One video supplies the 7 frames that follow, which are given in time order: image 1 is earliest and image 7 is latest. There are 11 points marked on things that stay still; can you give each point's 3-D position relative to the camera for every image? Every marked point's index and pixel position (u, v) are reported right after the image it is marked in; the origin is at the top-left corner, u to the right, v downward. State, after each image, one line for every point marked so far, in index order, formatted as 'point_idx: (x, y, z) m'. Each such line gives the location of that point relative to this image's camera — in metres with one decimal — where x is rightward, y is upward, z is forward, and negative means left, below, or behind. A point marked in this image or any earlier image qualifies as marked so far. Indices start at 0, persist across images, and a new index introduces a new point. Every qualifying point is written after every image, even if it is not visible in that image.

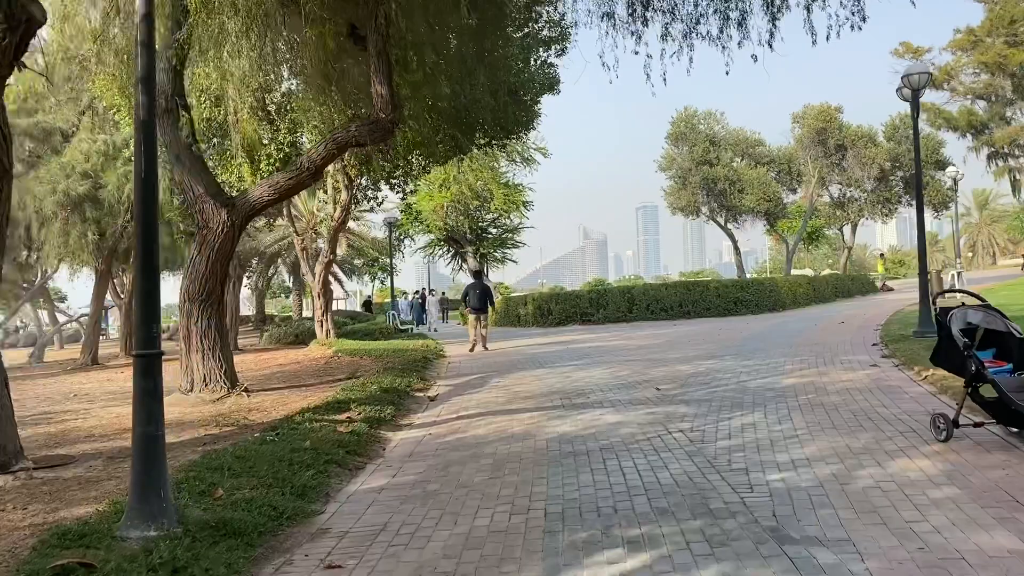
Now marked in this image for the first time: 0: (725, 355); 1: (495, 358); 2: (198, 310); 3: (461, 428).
0: (+3.2, -1.0, +13.1) m
1: (-0.3, -1.2, +15.4) m
2: (-3.7, -0.3, +10.3) m
3: (-0.5, -1.3, +8.0) m
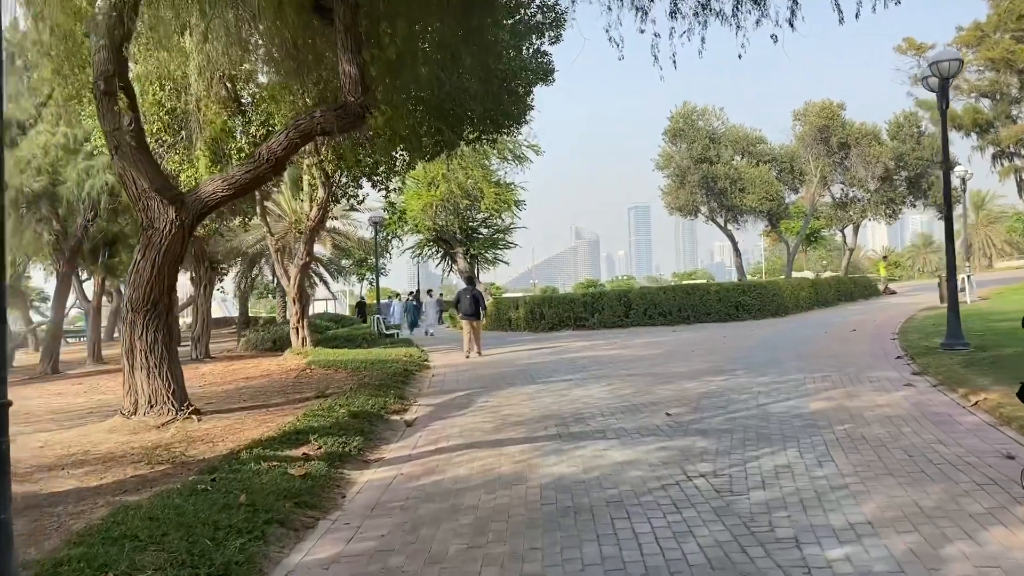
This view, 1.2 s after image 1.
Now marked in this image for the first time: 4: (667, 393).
0: (+3.1, -1.1, +11.9) m
1: (-0.5, -1.3, +14.1) m
2: (-3.8, -0.3, +9.0) m
3: (-0.6, -1.4, +6.7) m
4: (+1.8, -1.2, +10.0) m
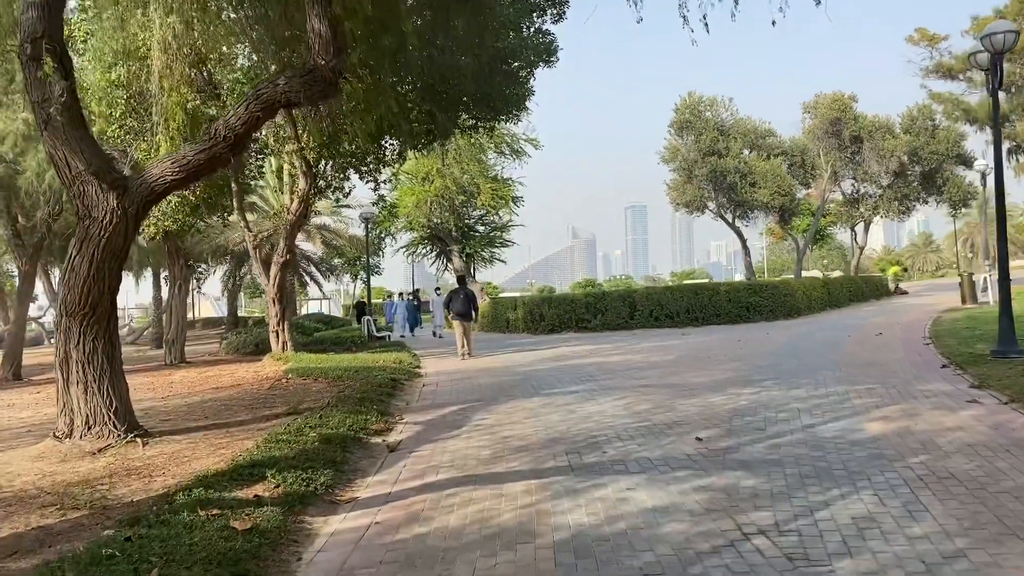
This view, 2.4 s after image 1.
0: (+3.1, -1.1, +10.5) m
1: (-0.5, -1.3, +12.8) m
2: (-3.8, -0.4, +7.6) m
3: (-0.5, -1.4, +5.4) m
4: (+1.8, -1.2, +8.6) m
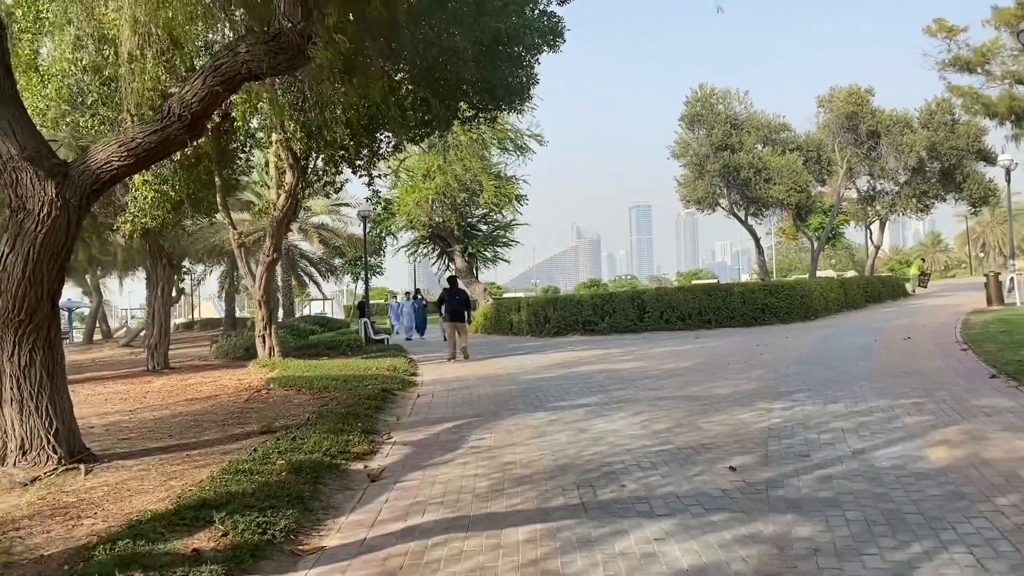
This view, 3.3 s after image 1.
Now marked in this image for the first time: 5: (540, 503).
0: (+3.1, -1.2, +9.5) m
1: (-0.4, -1.4, +11.7) m
2: (-3.8, -0.4, +6.6) m
3: (-0.5, -1.4, +4.3) m
4: (+1.8, -1.2, +7.6) m
5: (+0.2, -1.4, +5.5) m
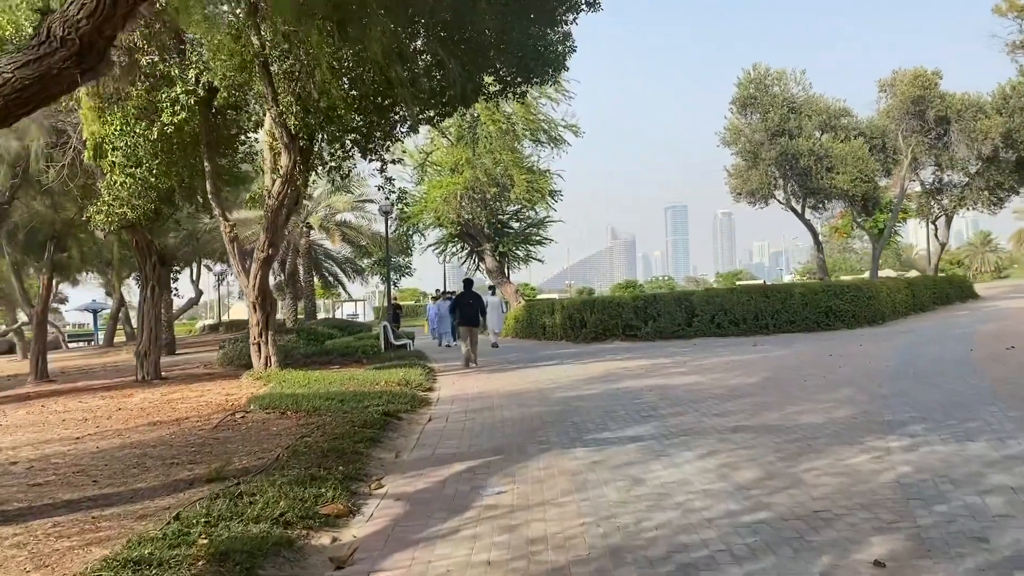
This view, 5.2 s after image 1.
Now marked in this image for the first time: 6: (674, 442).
0: (+3.4, -1.2, +7.3) m
1: (-0.1, -1.4, +9.7) m
2: (-3.6, -0.4, +4.7) m
3: (-0.5, -1.4, +2.3) m
4: (+2.0, -1.2, +5.4) m
5: (+0.3, -1.3, +3.4) m
6: (+1.3, -1.3, +7.2) m
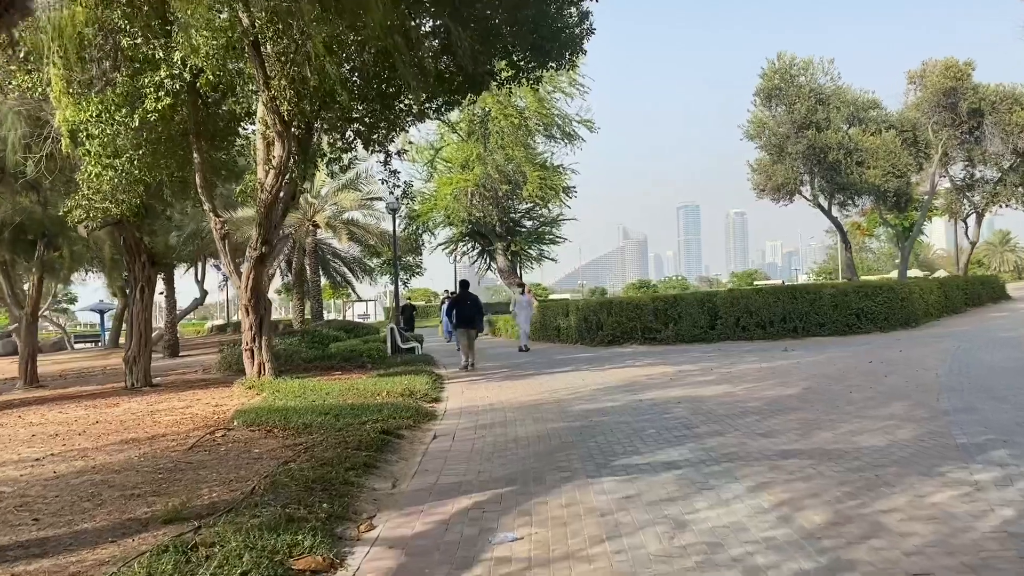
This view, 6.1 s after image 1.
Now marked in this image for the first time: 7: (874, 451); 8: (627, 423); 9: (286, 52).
0: (+3.5, -1.2, +6.2) m
1: (+0.1, -1.4, +8.7) m
2: (-3.6, -0.4, +3.7) m
3: (-0.4, -1.4, +1.3) m
4: (+2.1, -1.3, +4.4) m
5: (+0.3, -1.4, +2.4) m
6: (+1.5, -1.3, +6.2) m
7: (+2.7, -1.2, +6.6) m
8: (+1.1, -1.3, +8.4) m
9: (-2.7, +2.8, +10.3) m
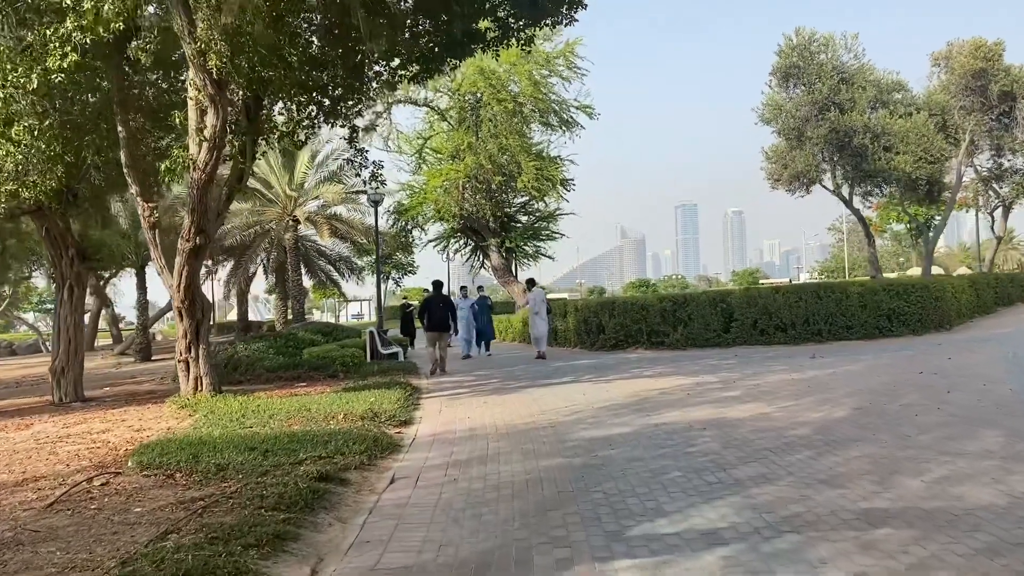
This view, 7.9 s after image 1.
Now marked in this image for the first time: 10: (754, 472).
0: (+3.3, -1.2, +4.3) m
1: (-0.1, -1.4, +6.8) m
2: (-3.7, -0.4, +1.8) m
3: (-0.6, -1.4, -0.6) m
4: (+2.0, -1.2, +2.5) m
5: (+0.2, -1.4, +0.4) m
6: (+1.3, -1.3, +4.3) m
7: (+2.6, -1.2, +4.7) m
8: (+1.0, -1.3, +6.5) m
9: (-2.8, +2.8, +8.3) m
10: (+1.7, -1.2, +6.0) m
